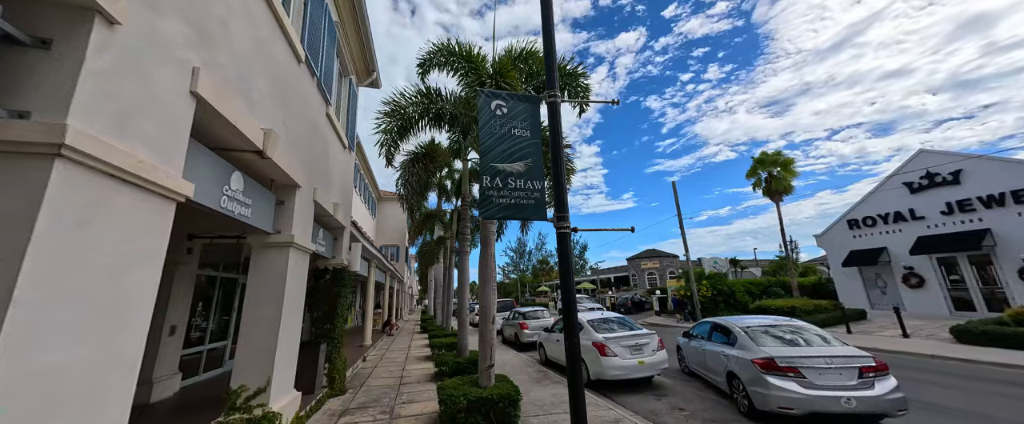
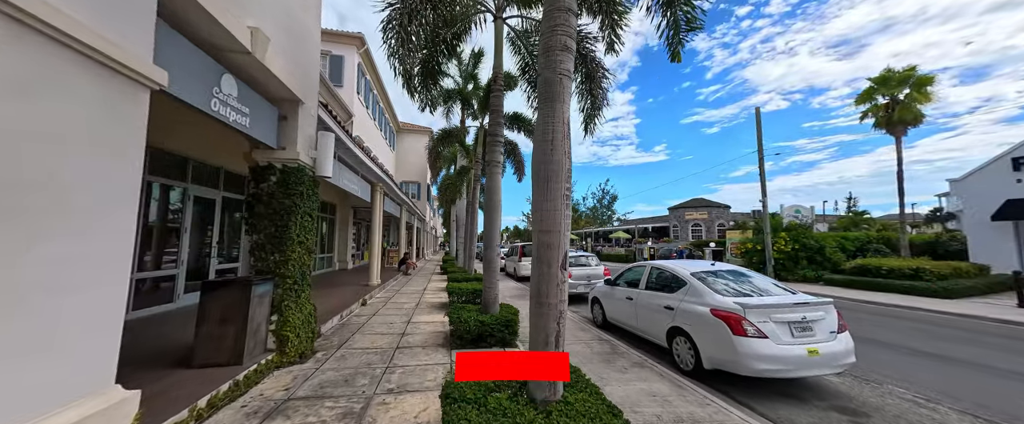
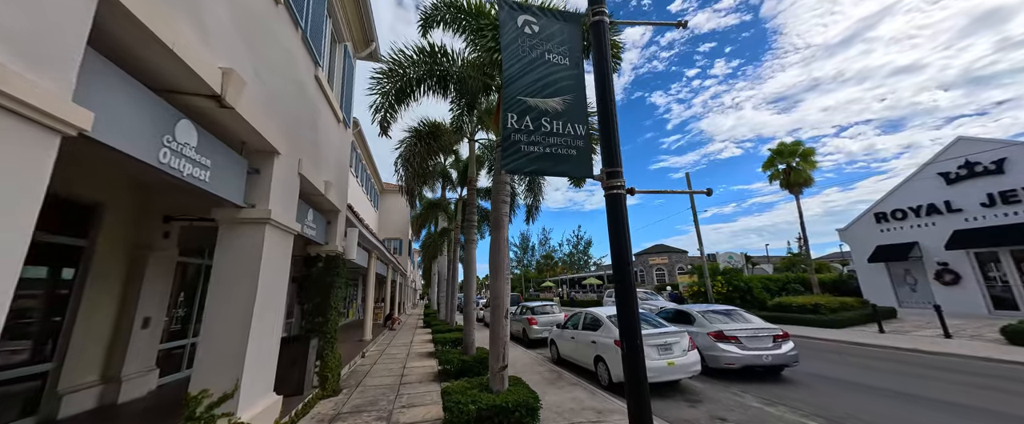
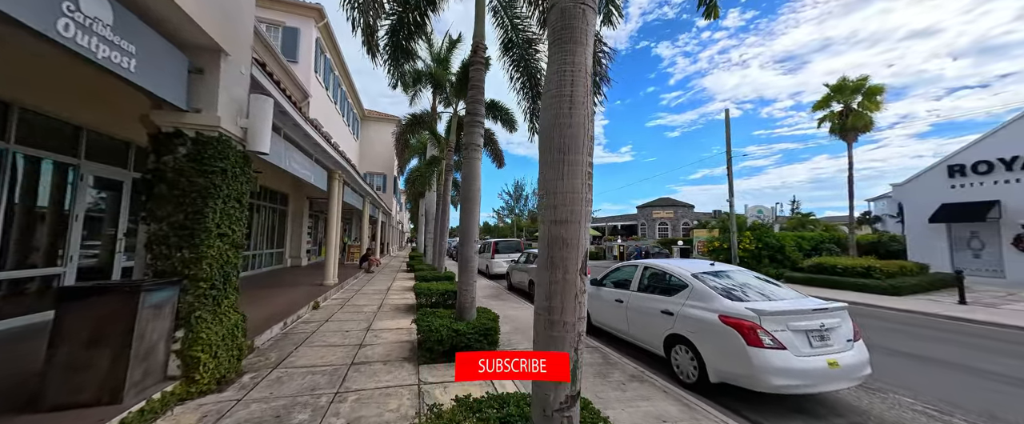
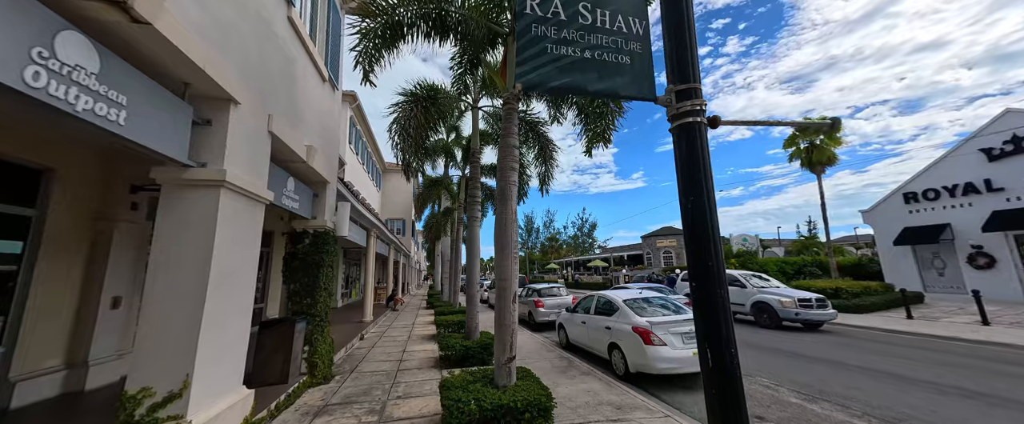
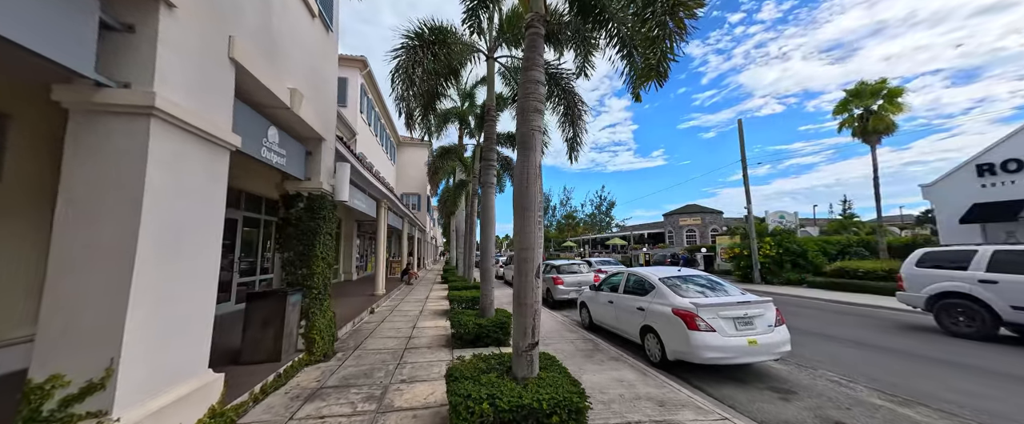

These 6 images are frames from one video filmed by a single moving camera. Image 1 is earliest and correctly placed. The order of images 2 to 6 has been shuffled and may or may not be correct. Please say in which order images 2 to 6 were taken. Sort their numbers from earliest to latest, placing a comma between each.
3, 5, 6, 2, 4
